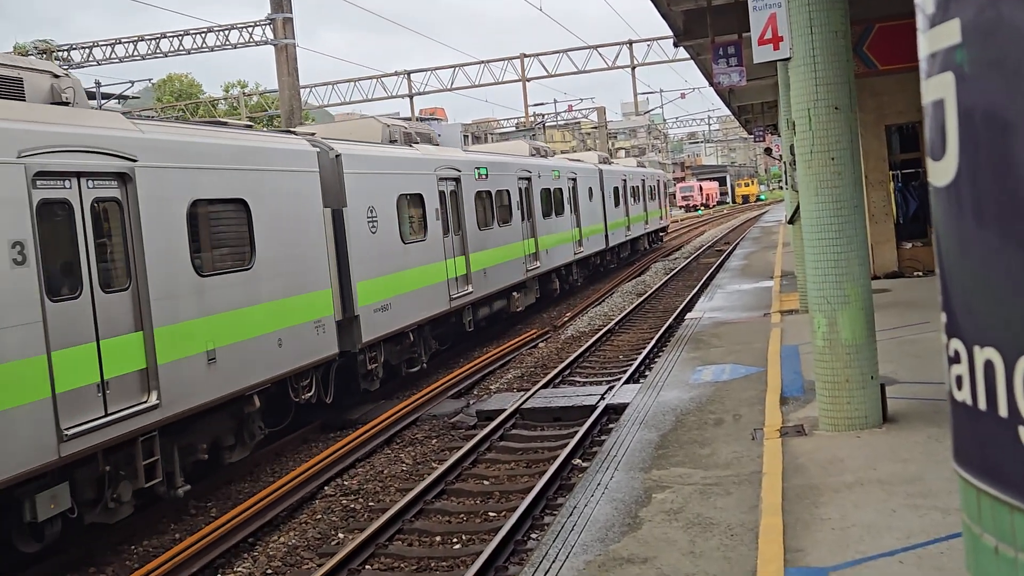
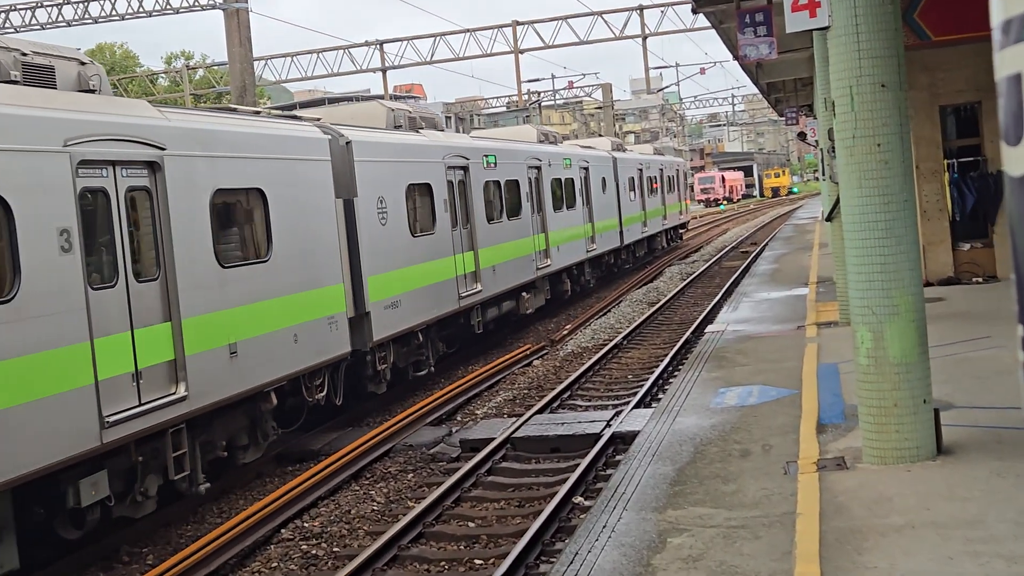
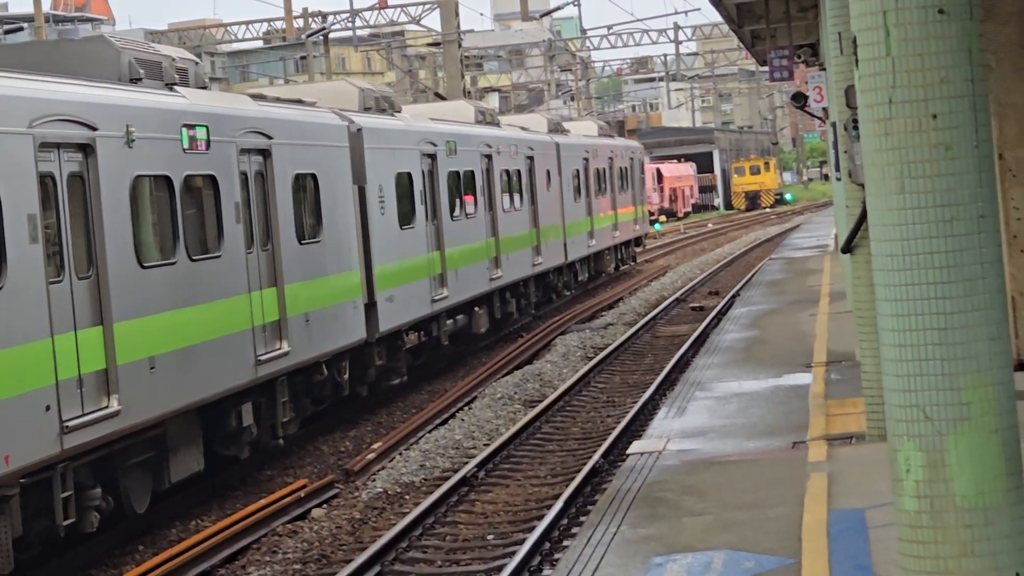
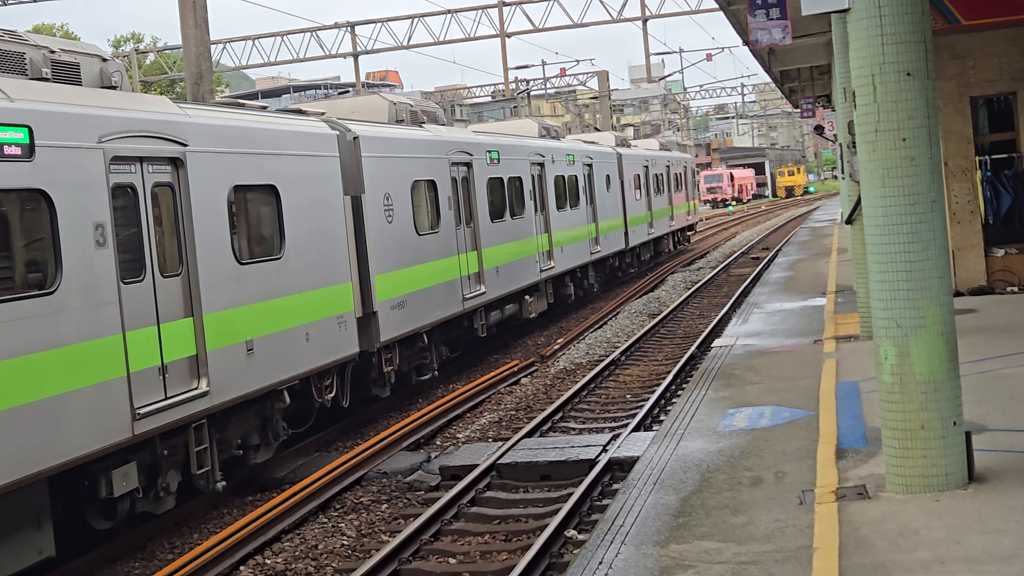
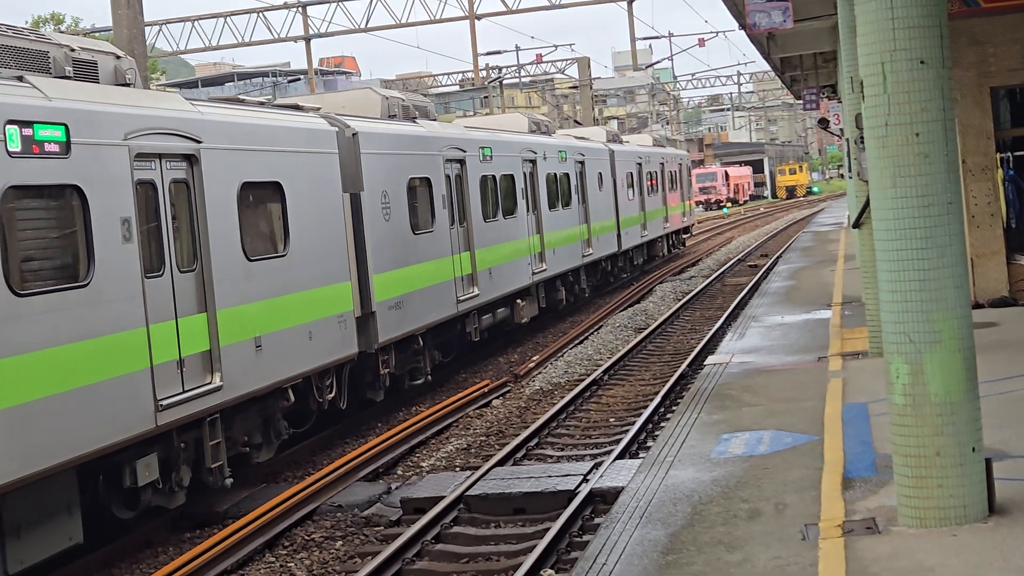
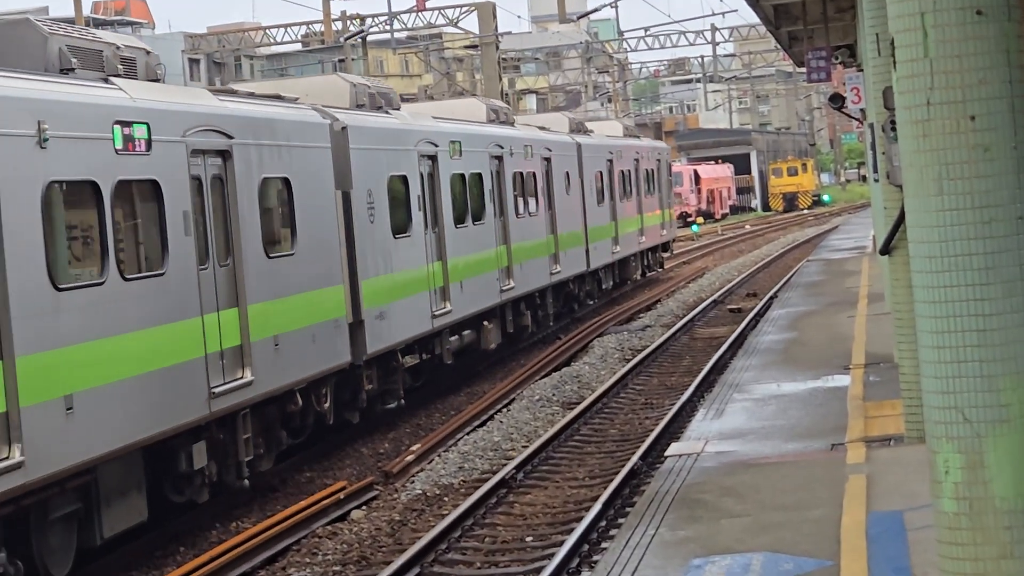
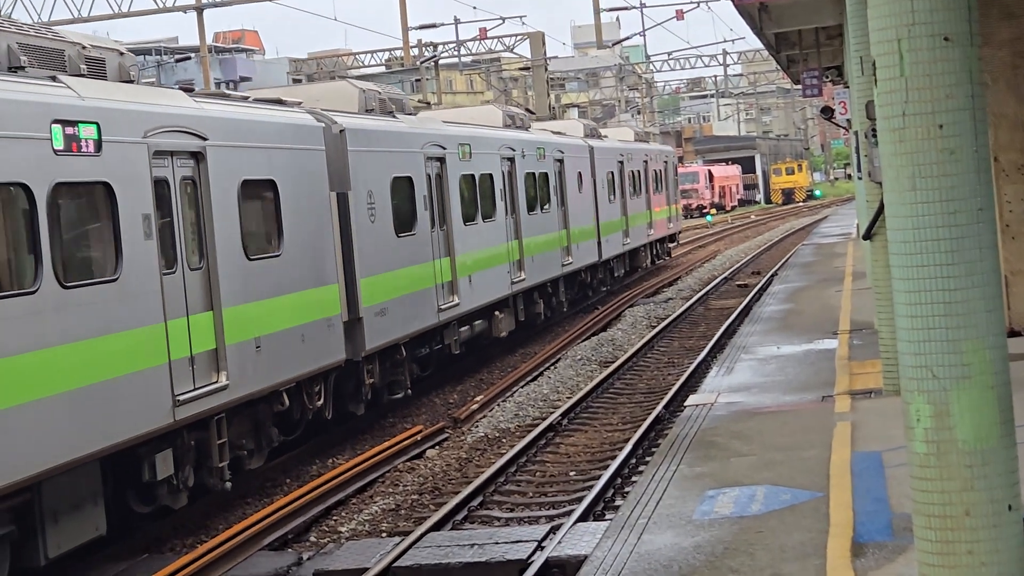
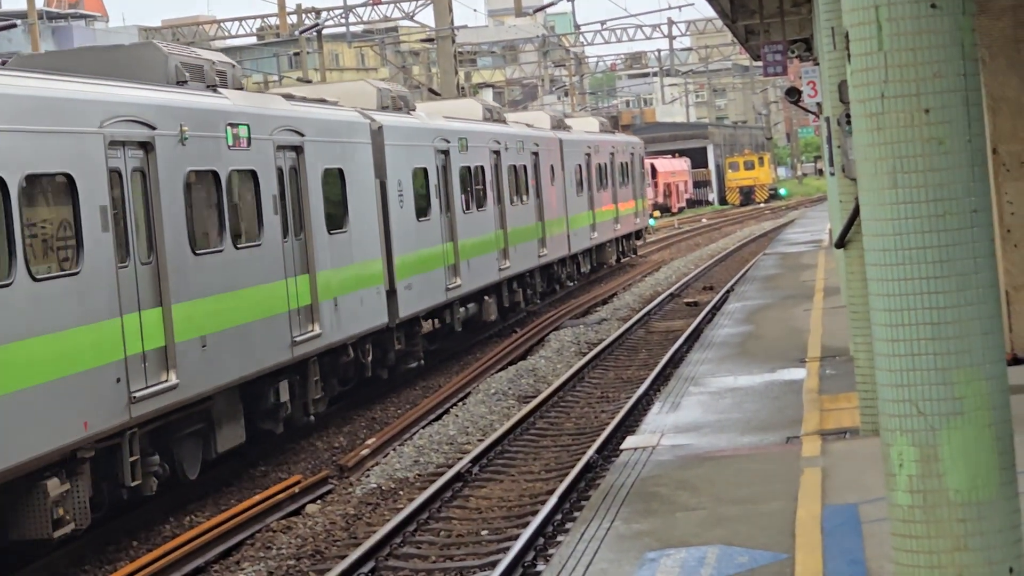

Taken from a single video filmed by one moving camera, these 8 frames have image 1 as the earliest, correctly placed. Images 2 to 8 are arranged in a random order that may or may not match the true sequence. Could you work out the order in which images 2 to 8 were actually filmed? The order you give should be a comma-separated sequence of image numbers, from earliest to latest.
2, 4, 5, 7, 6, 3, 8
